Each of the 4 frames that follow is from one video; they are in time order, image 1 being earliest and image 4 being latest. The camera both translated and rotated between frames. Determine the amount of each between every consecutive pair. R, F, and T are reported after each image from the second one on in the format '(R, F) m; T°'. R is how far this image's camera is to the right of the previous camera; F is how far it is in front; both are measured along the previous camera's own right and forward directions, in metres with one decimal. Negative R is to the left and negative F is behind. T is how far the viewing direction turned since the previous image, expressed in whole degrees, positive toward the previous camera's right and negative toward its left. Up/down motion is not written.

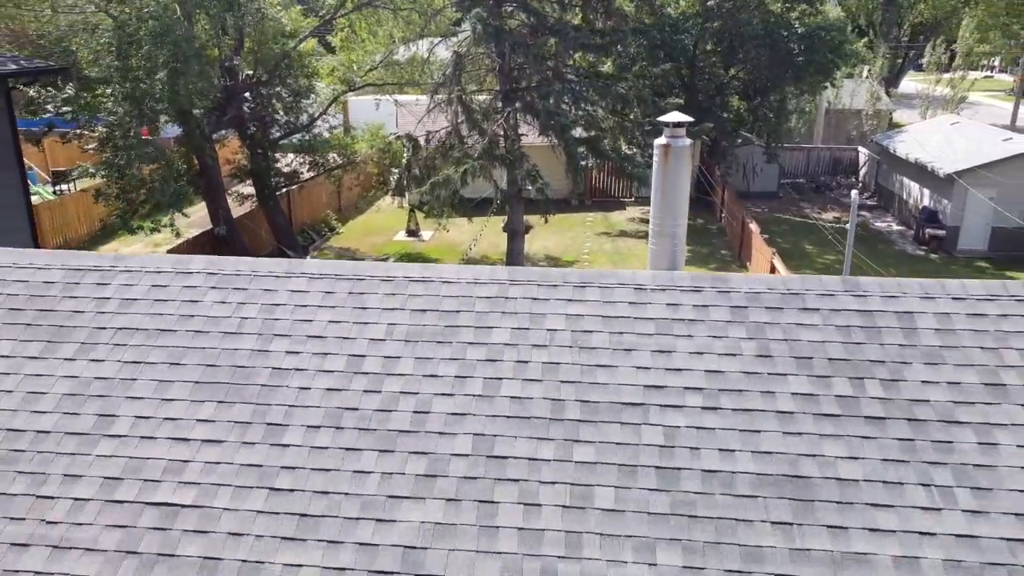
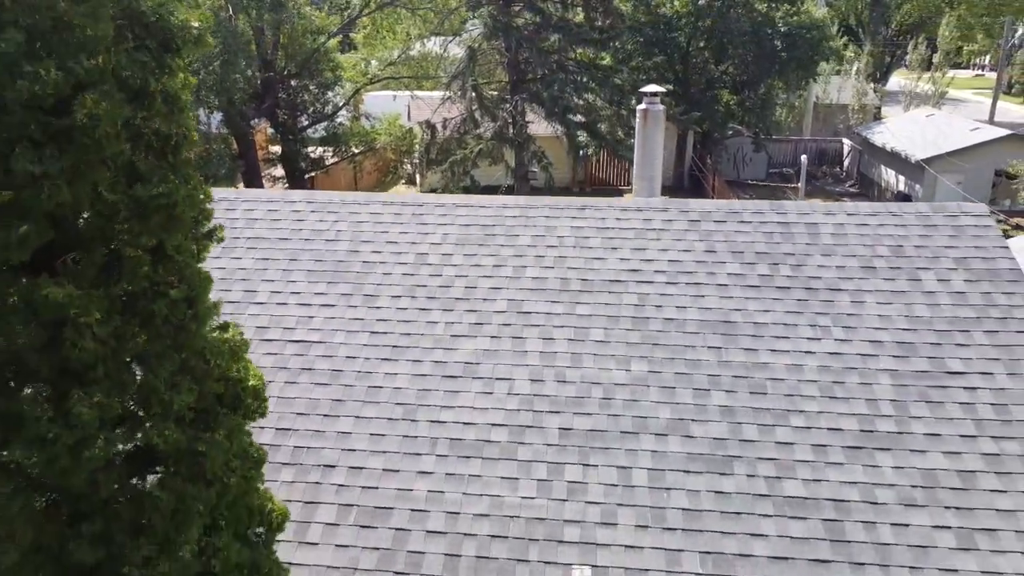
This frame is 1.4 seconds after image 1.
(-0.2, -2.0) m; 0°
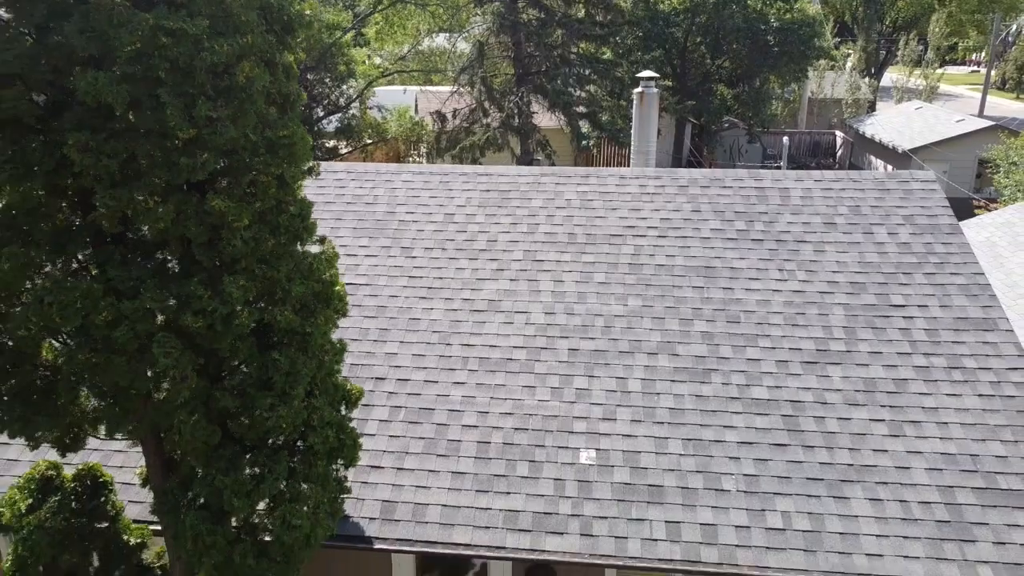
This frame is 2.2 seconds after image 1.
(-0.1, -1.2) m; 0°
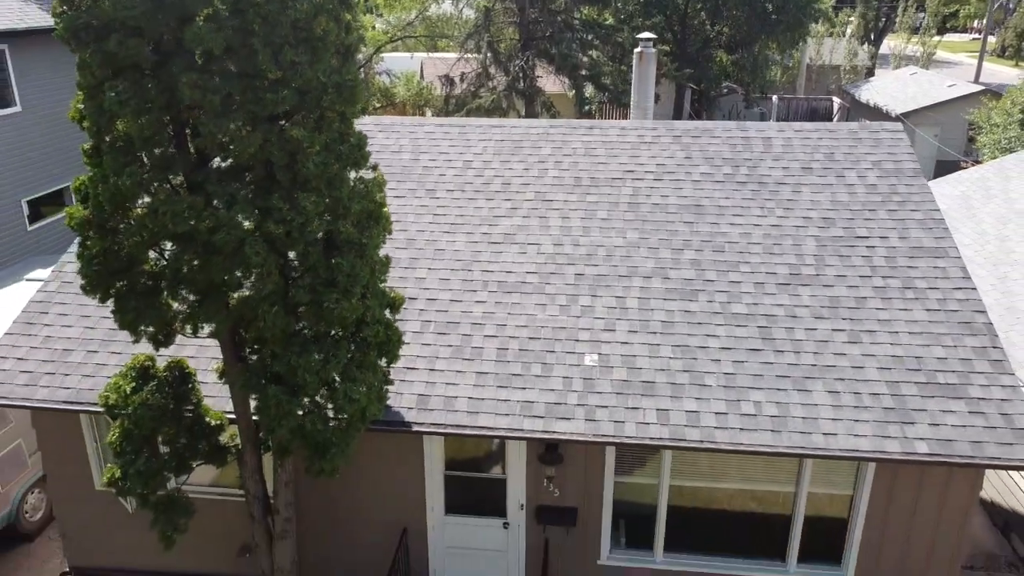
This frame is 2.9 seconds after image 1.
(-0.1, -1.0) m; 0°
